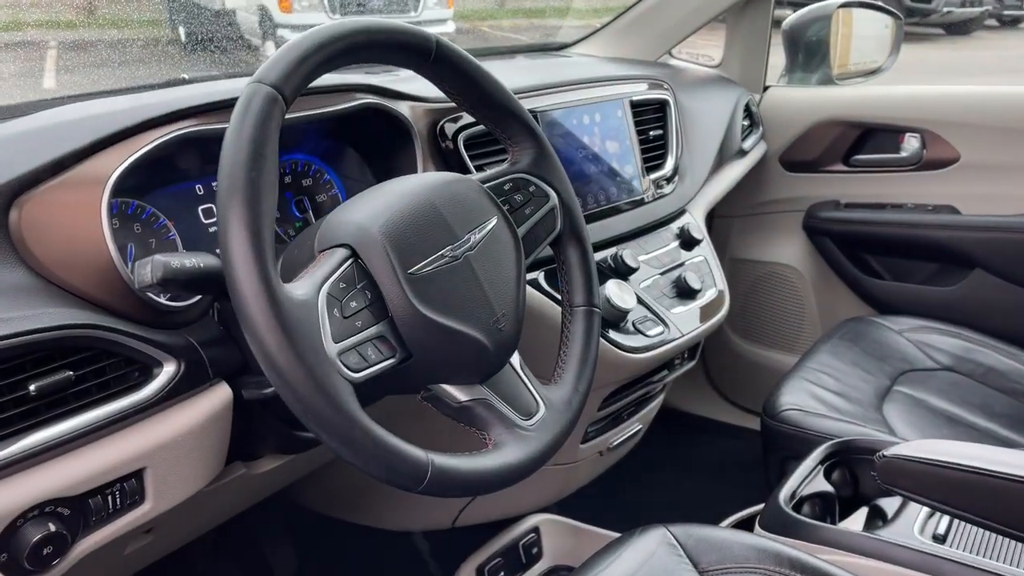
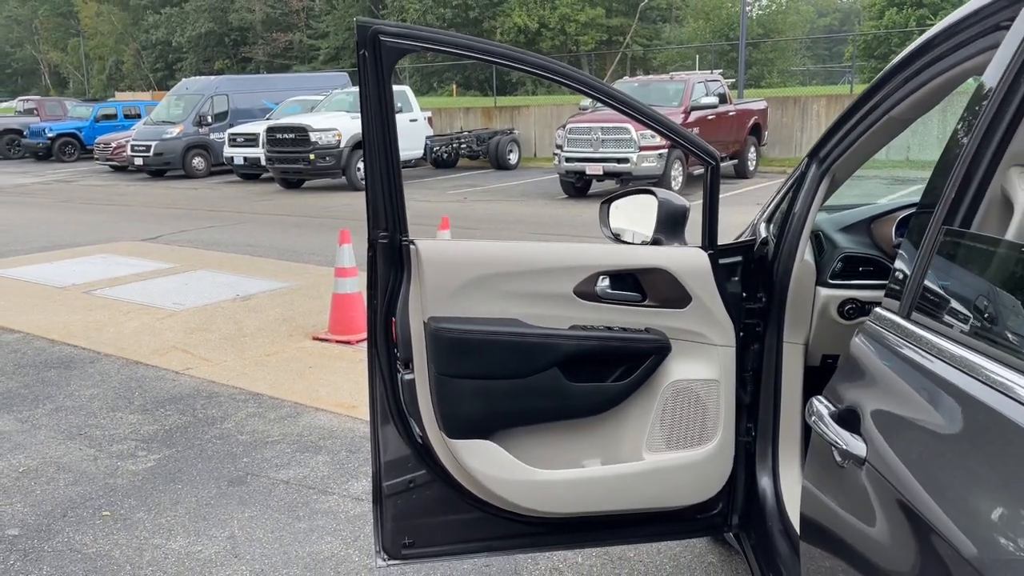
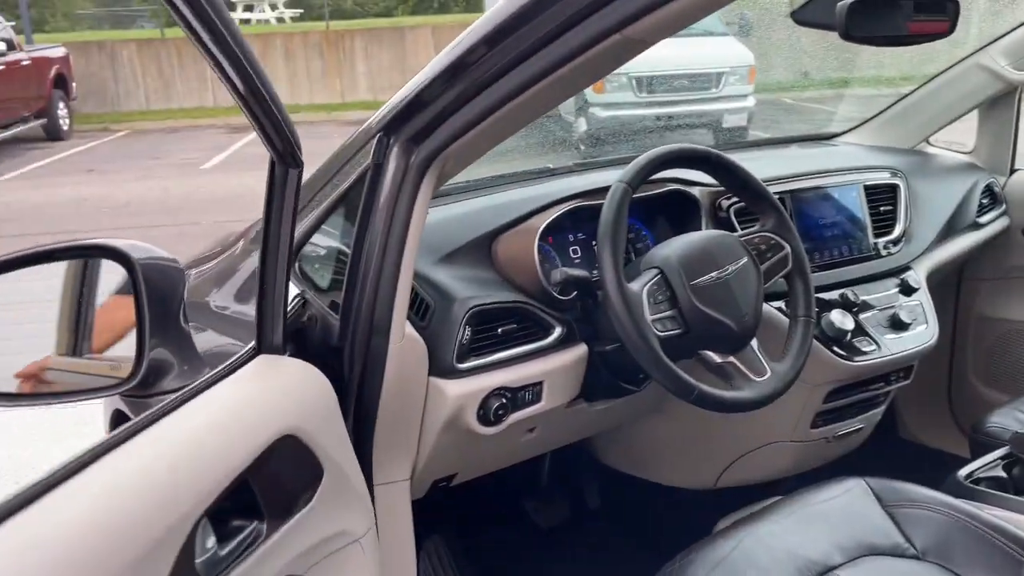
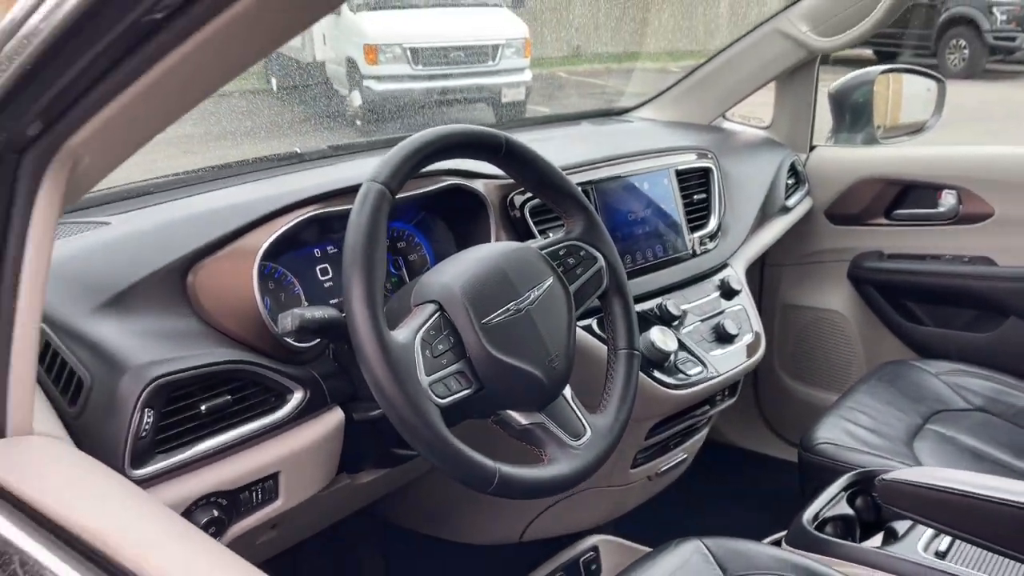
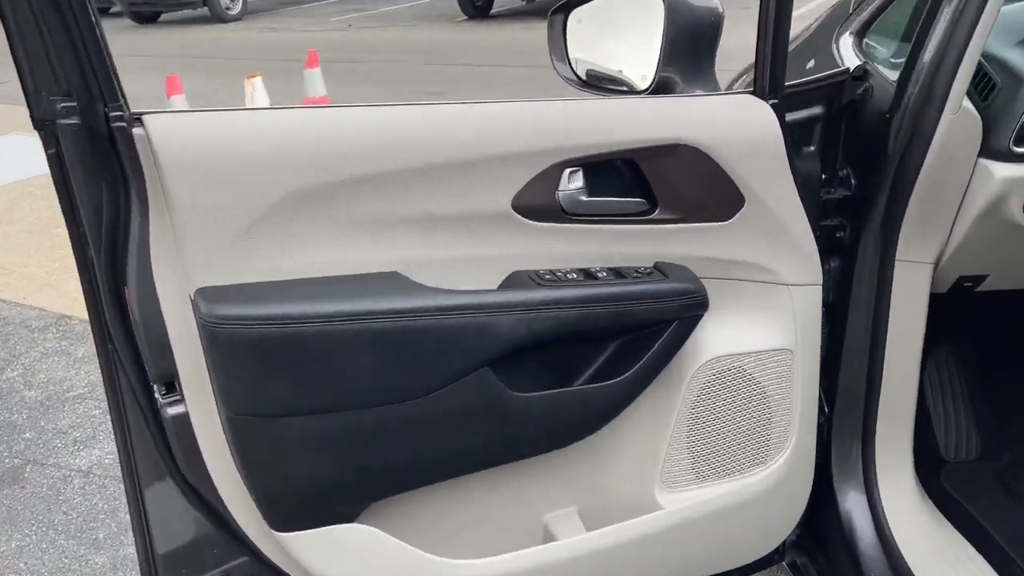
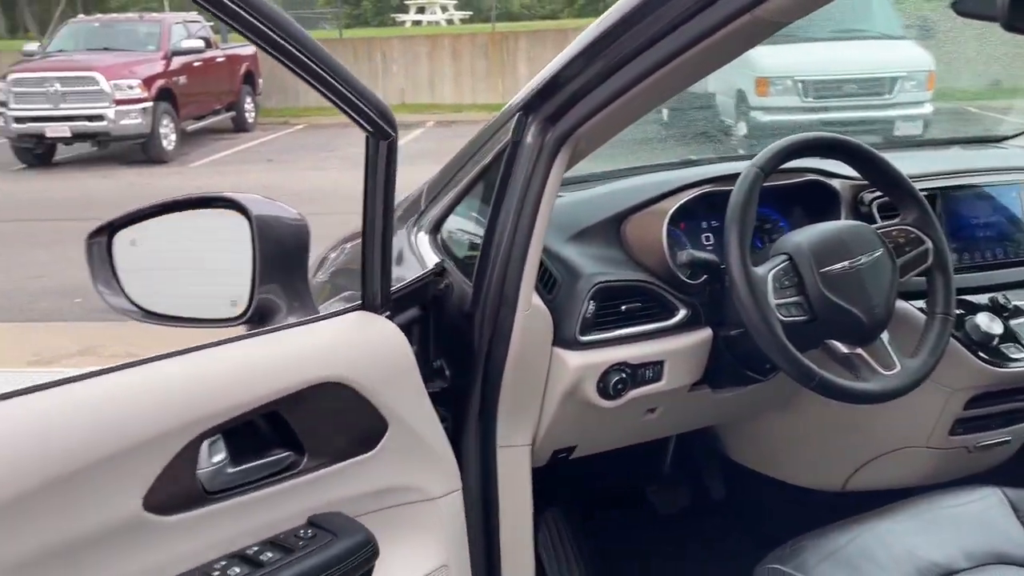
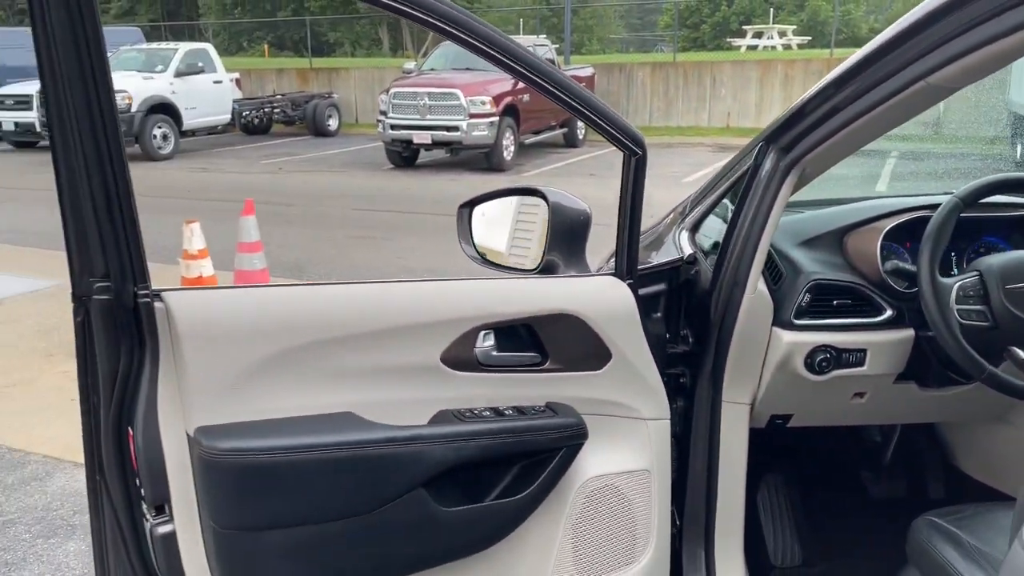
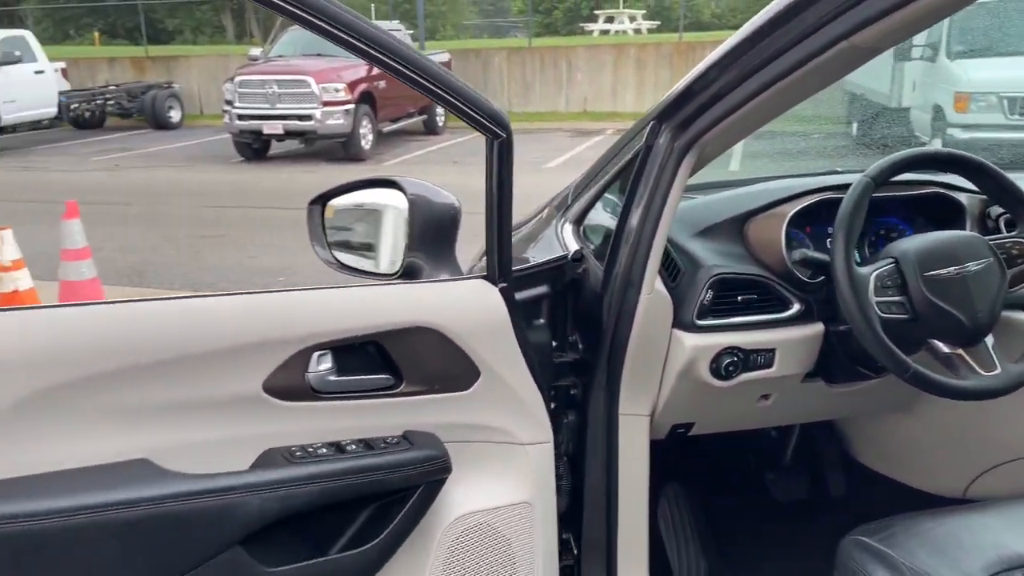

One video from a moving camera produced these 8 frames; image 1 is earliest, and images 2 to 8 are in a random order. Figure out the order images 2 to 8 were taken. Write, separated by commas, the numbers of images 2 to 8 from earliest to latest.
4, 3, 6, 8, 7, 2, 5
